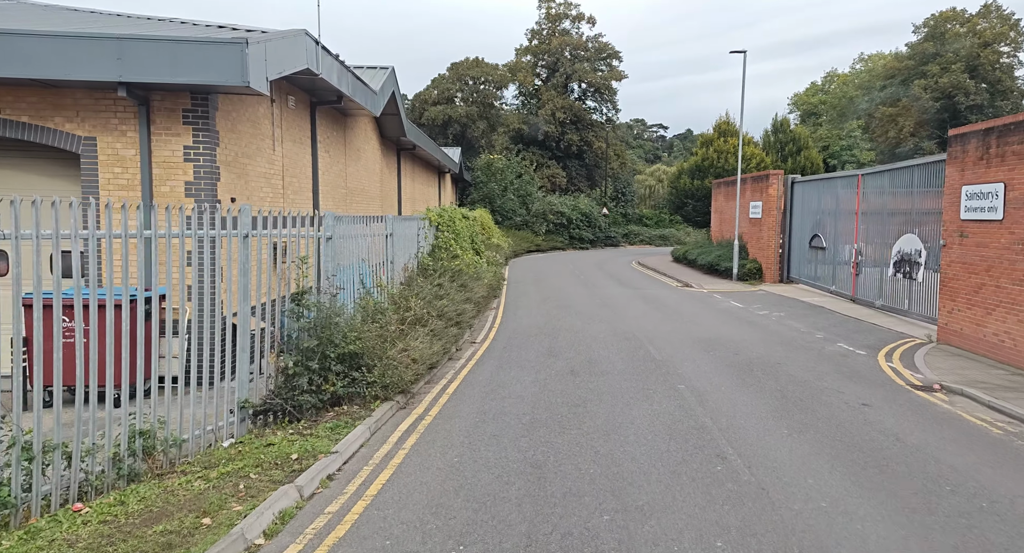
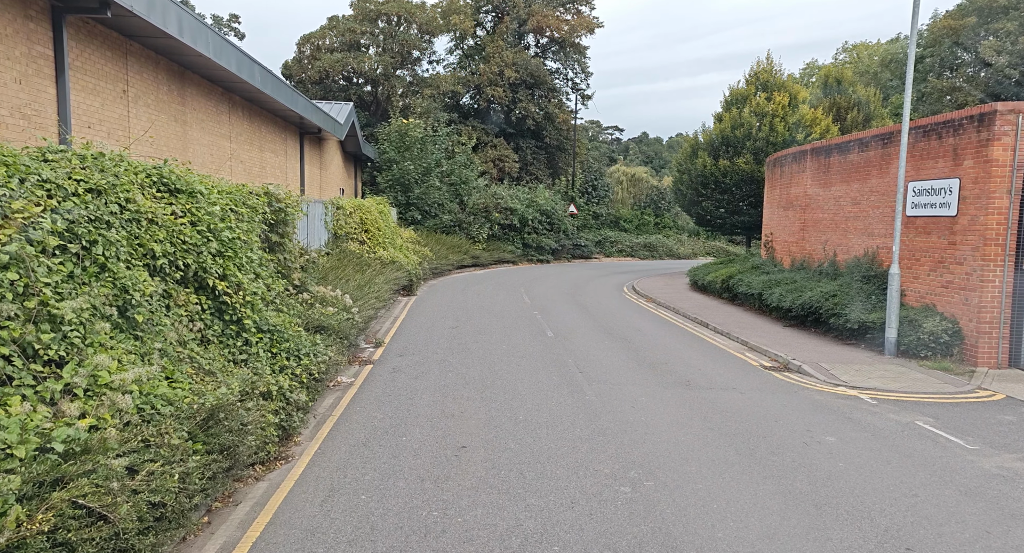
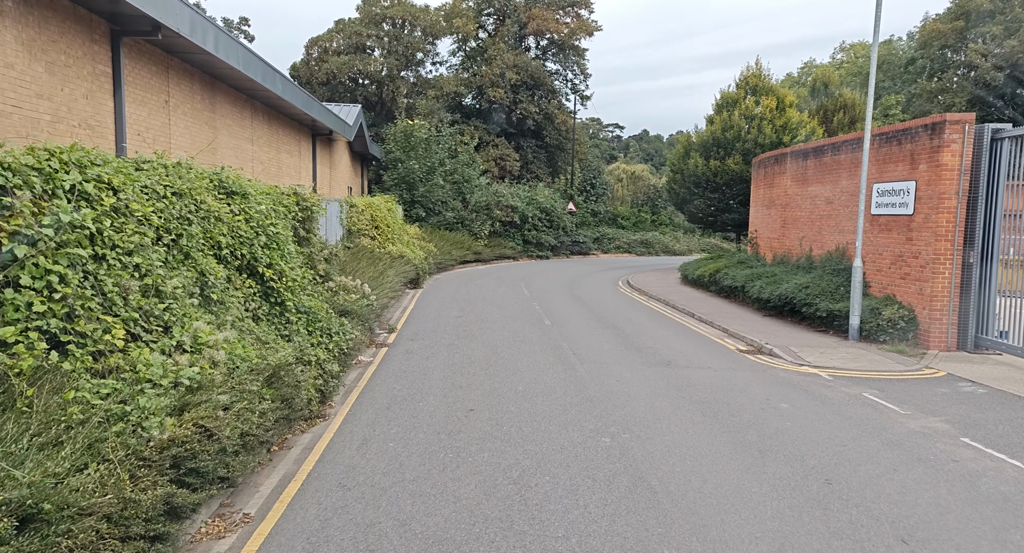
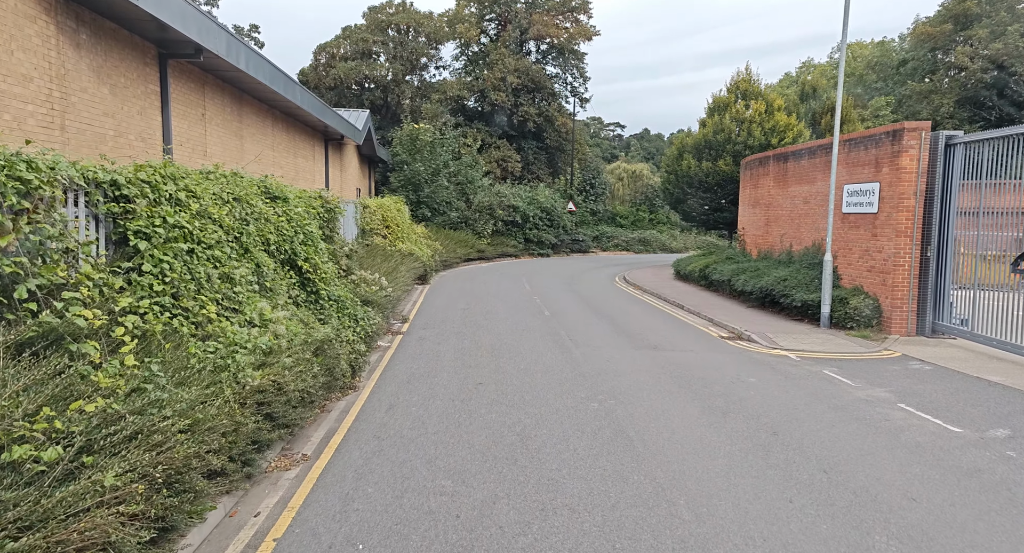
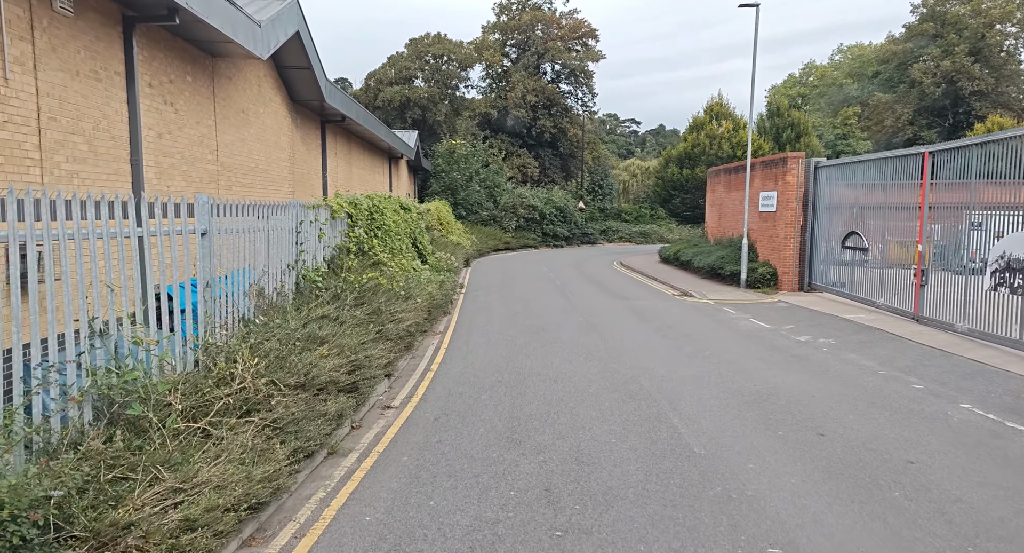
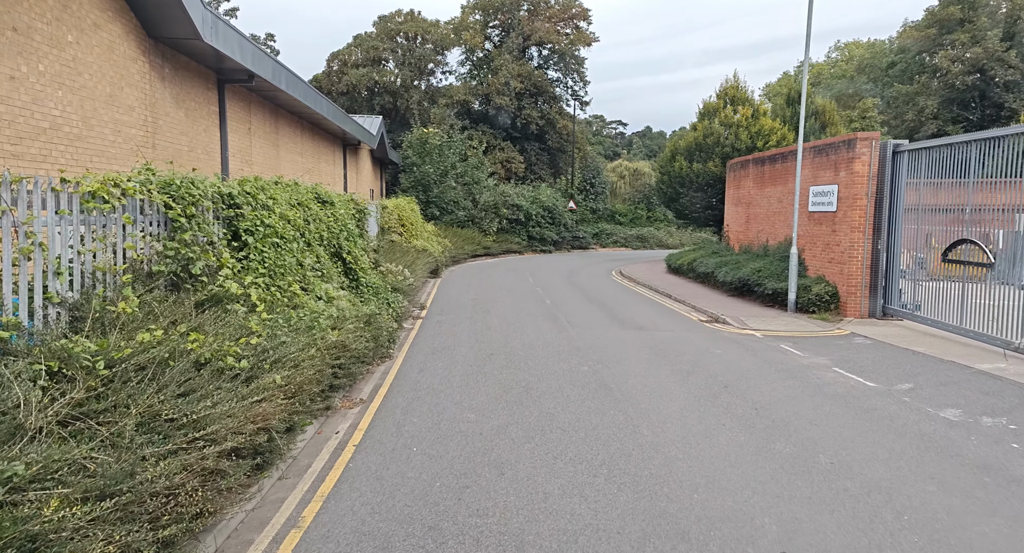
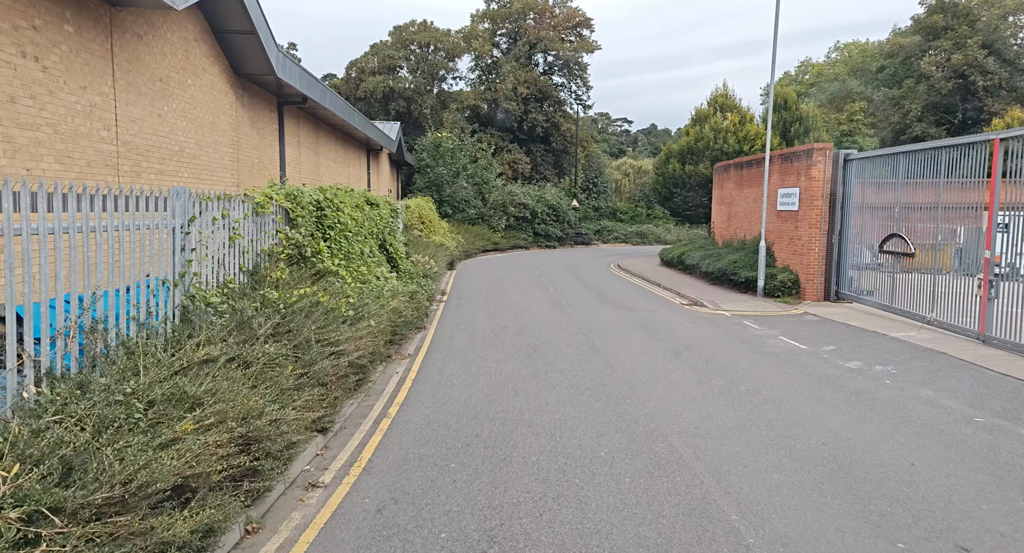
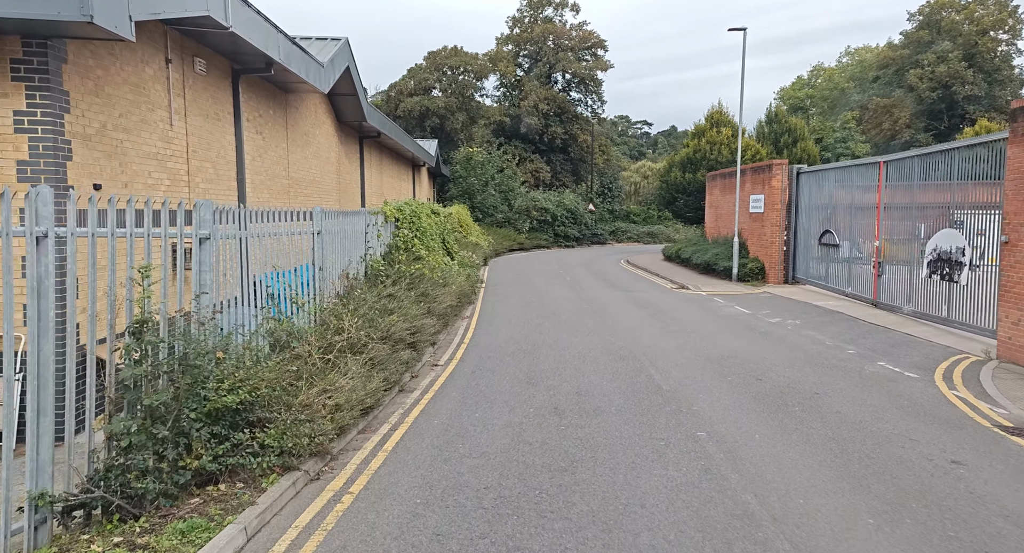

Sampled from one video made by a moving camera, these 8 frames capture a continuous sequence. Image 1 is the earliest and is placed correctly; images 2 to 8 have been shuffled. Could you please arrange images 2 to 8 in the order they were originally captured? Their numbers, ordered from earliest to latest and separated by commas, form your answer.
8, 5, 7, 6, 4, 3, 2
